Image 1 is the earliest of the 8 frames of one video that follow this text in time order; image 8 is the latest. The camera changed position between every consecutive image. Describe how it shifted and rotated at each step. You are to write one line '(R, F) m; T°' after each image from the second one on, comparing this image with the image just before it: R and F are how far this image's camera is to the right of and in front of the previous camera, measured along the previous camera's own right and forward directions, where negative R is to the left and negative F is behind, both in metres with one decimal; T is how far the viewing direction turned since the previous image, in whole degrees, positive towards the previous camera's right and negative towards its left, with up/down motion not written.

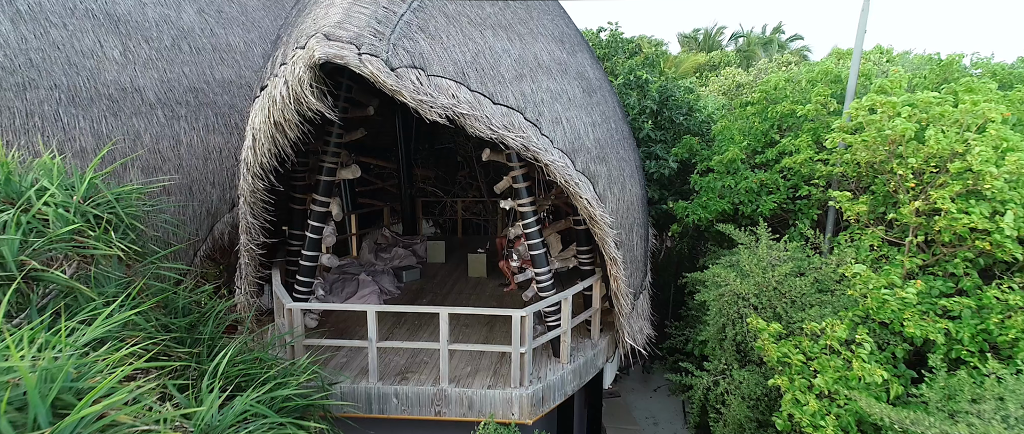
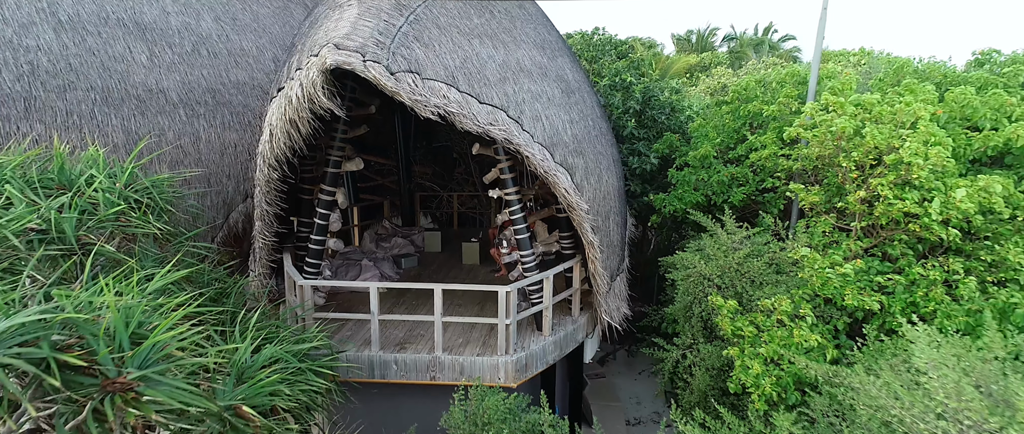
(+0.1, -0.6) m; 0°
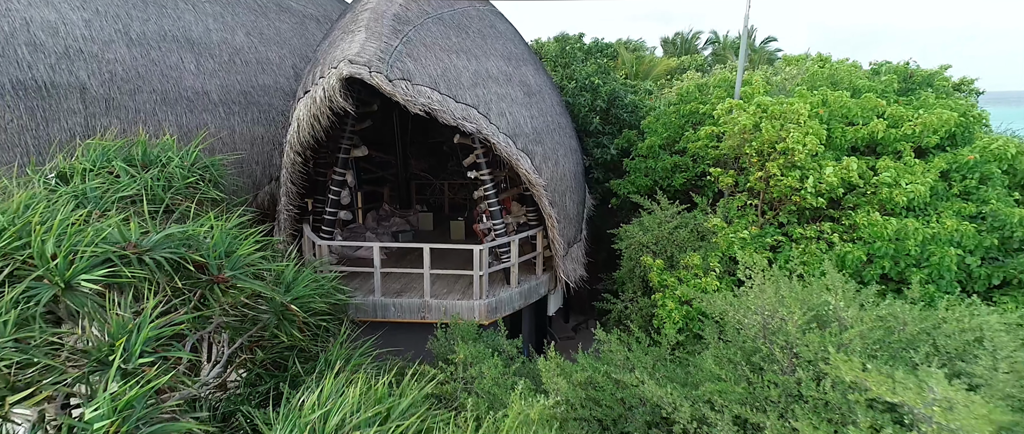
(+0.3, -1.4) m; 0°
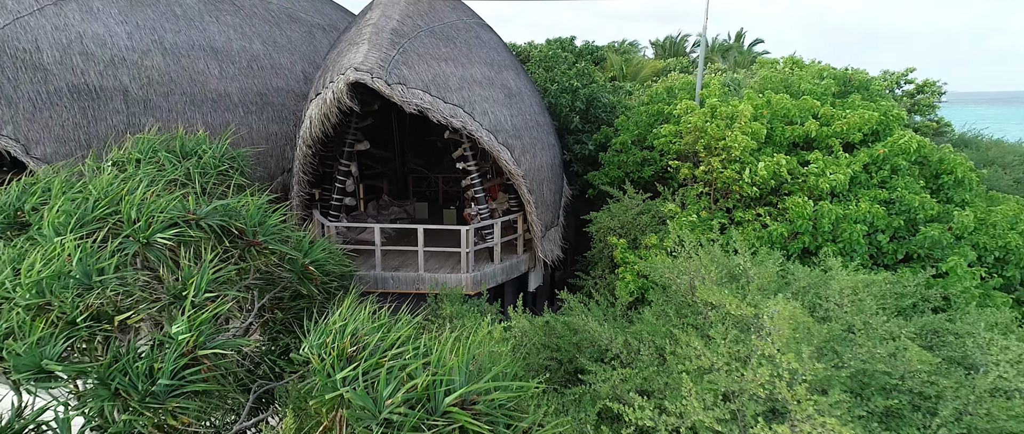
(+0.2, -1.0) m; 0°
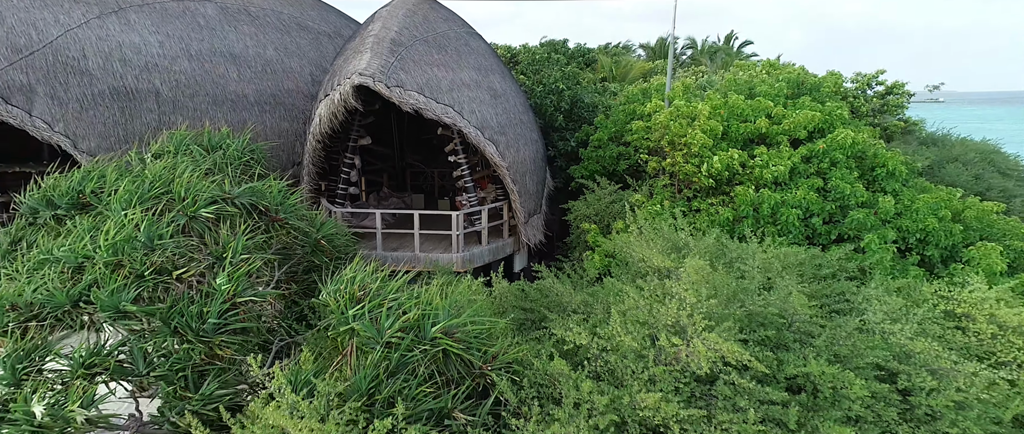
(+0.2, -1.0) m; 0°
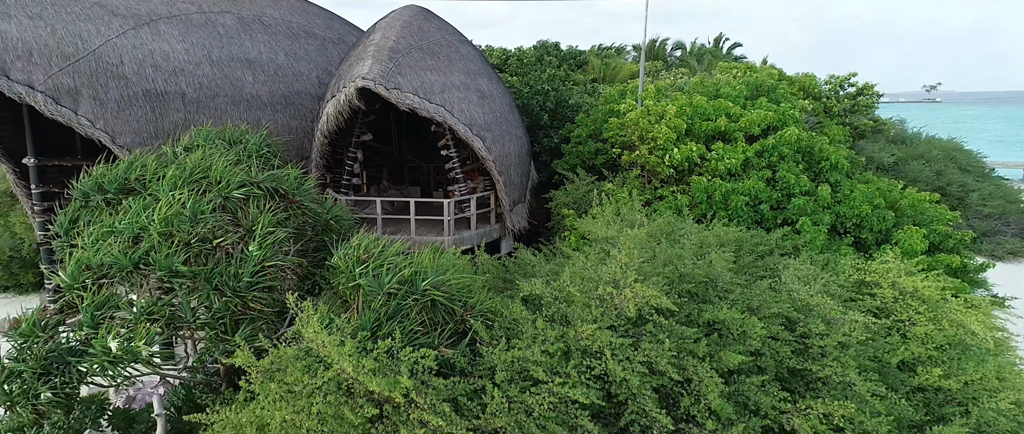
(+0.2, -1.0) m; 0°
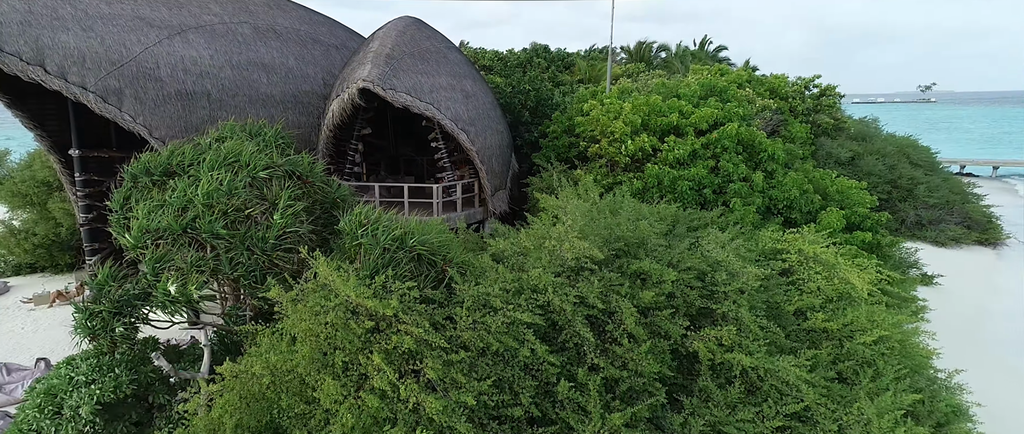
(+0.4, -1.4) m; 0°
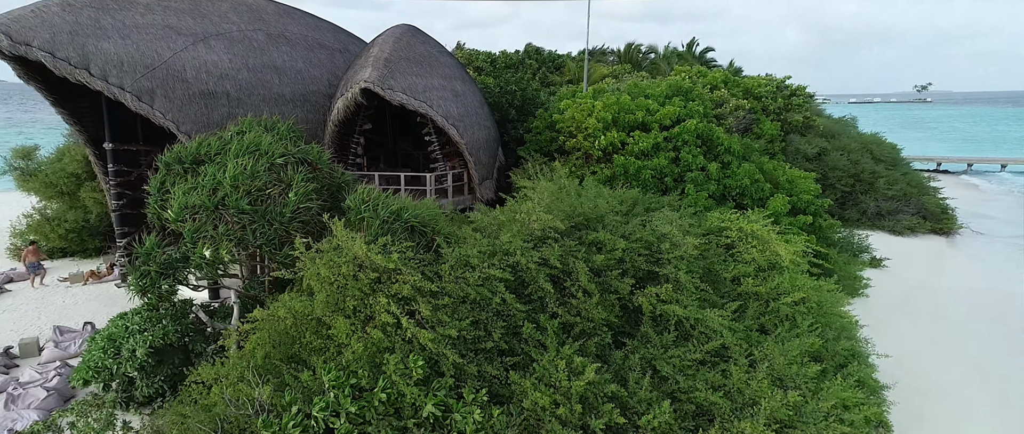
(+0.3, -1.3) m; 0°
